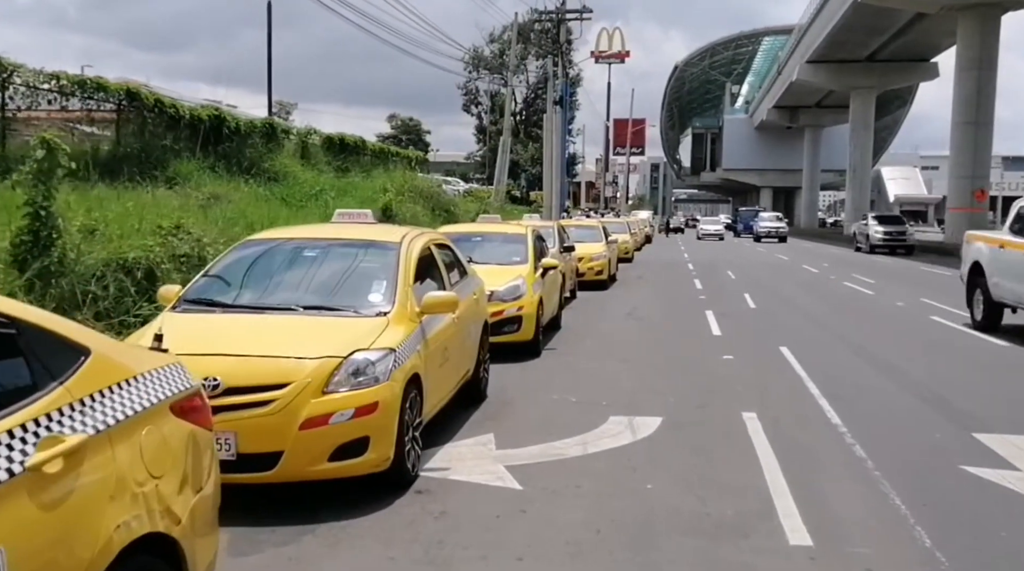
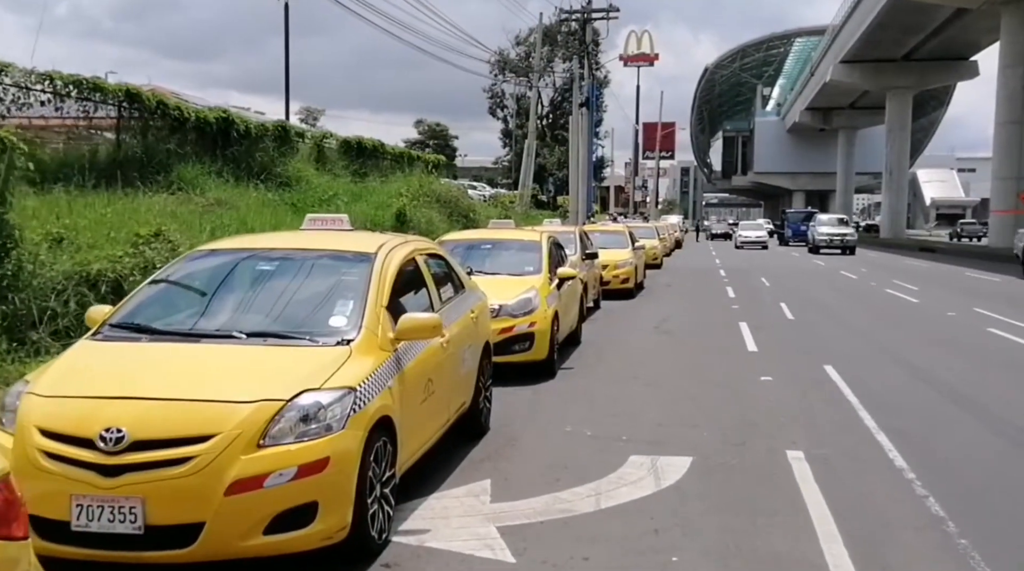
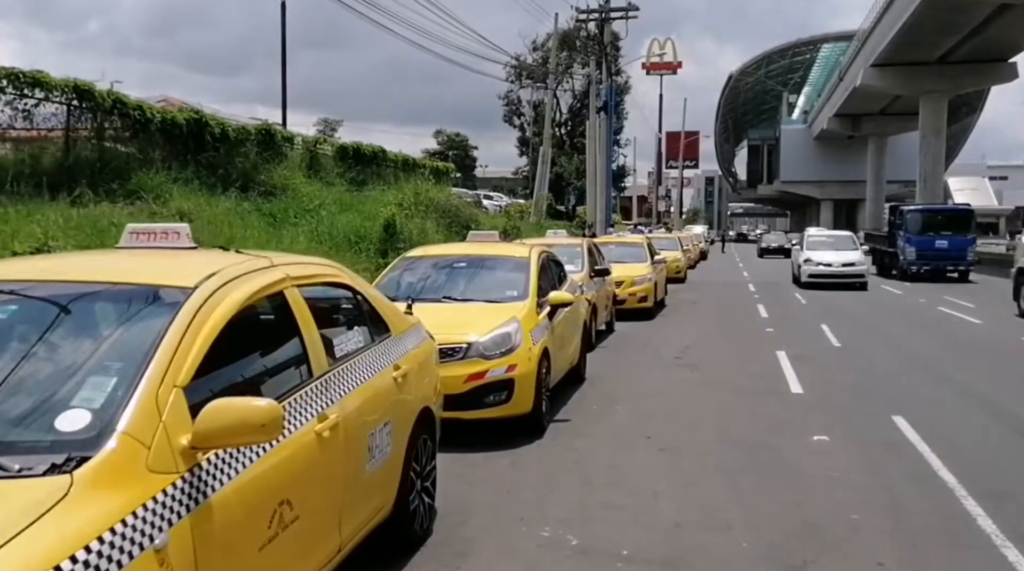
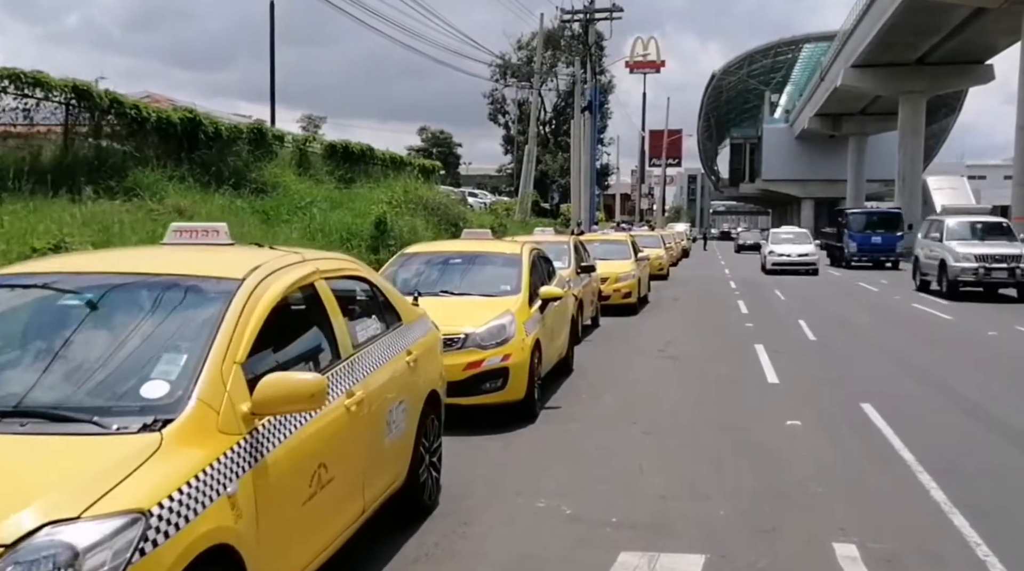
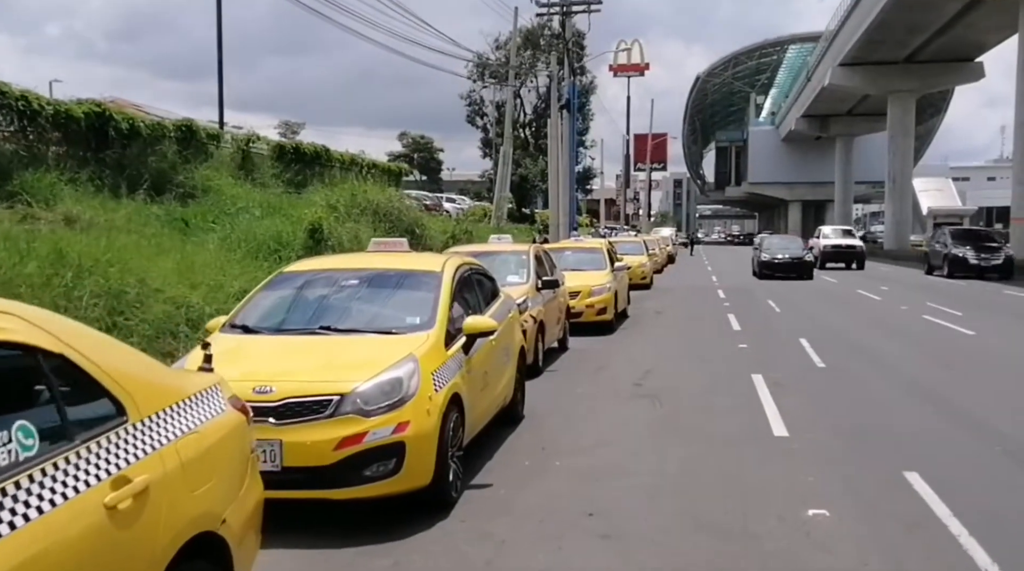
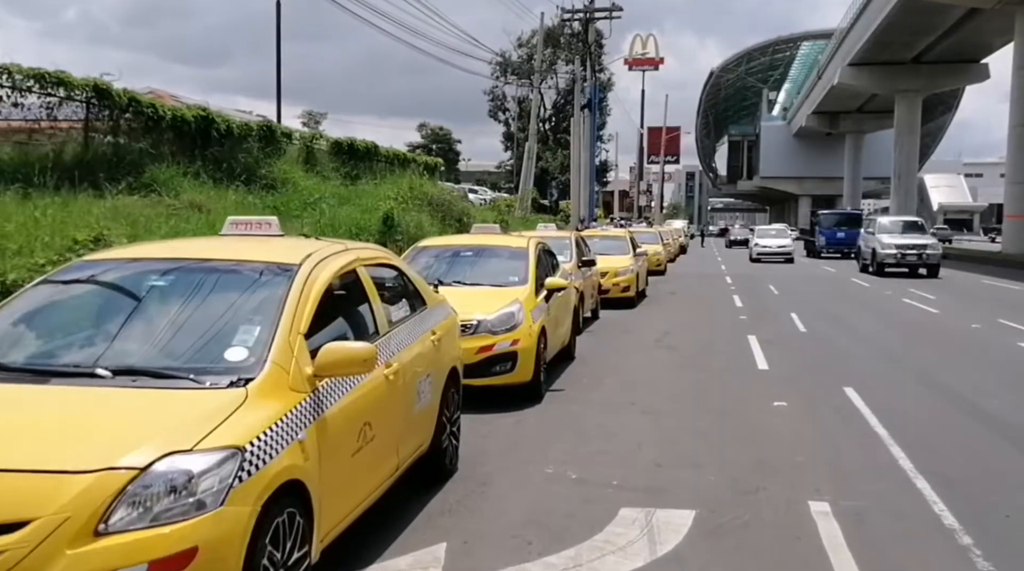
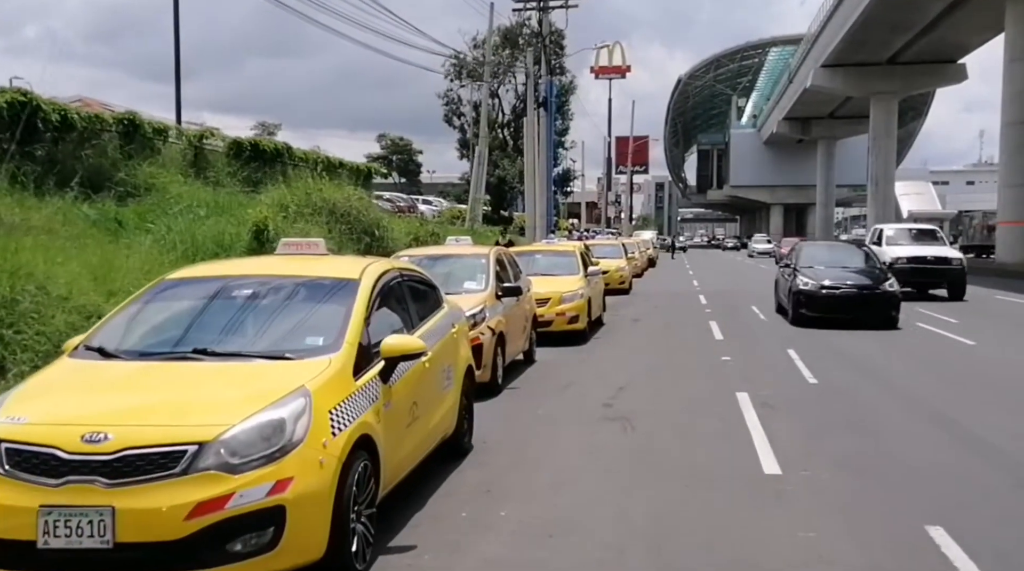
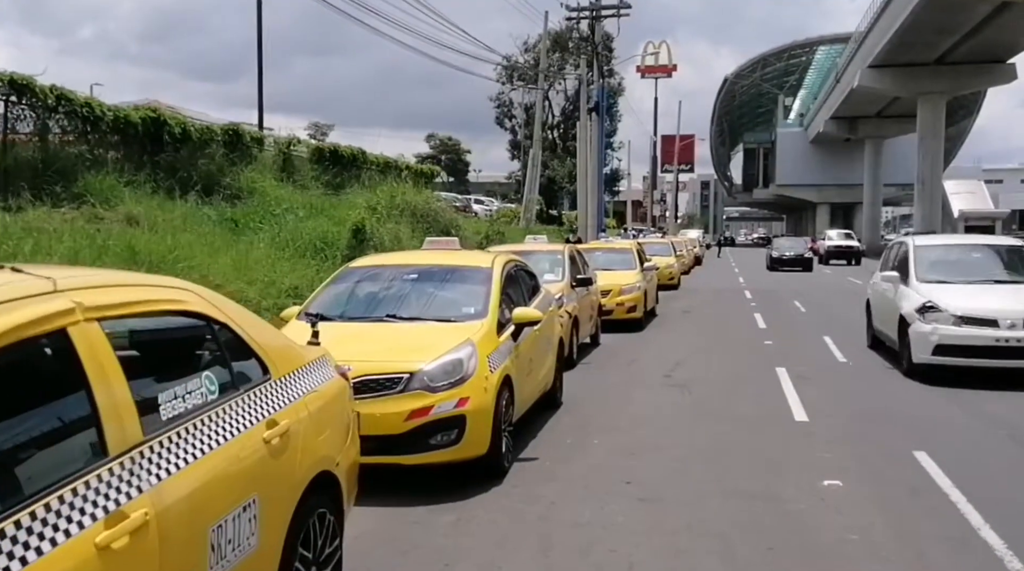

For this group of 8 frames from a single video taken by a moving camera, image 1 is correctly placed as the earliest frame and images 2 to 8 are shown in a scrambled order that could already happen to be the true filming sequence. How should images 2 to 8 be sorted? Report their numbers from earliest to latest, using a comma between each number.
2, 6, 4, 3, 8, 5, 7
